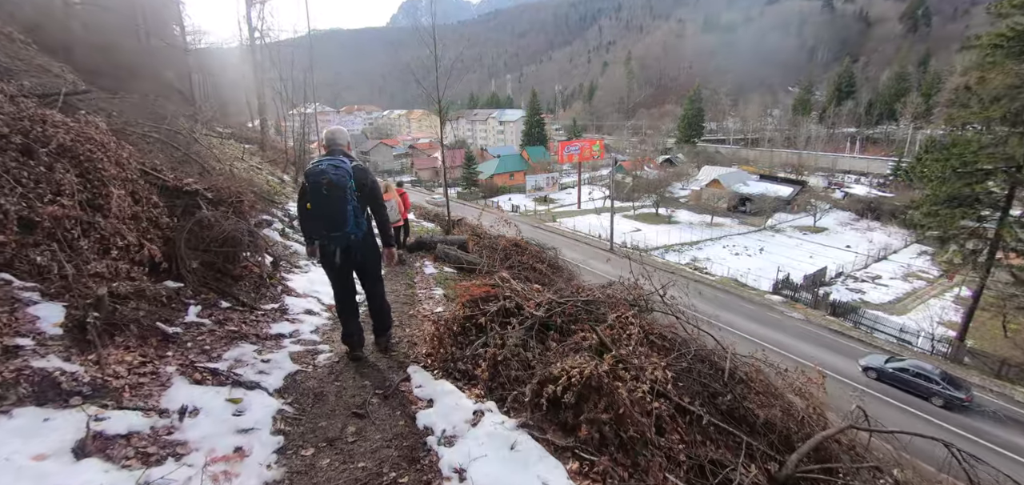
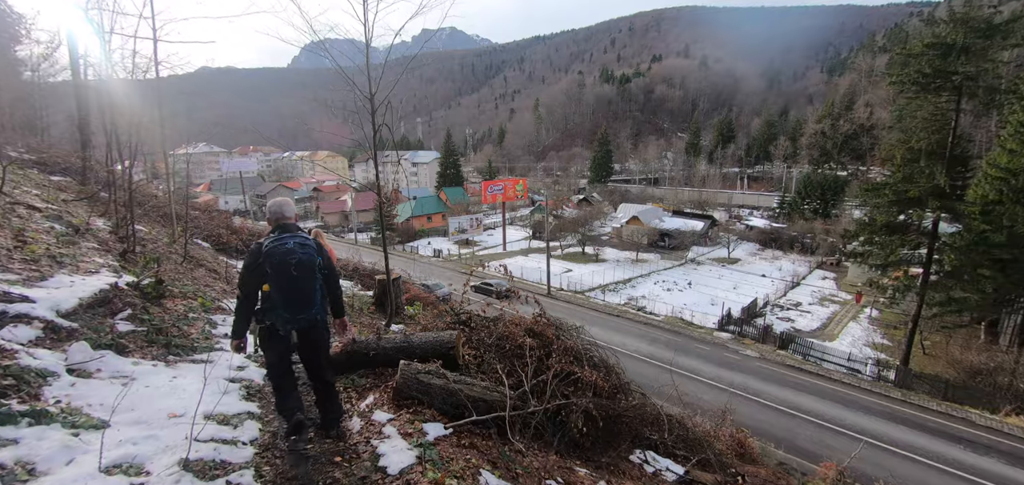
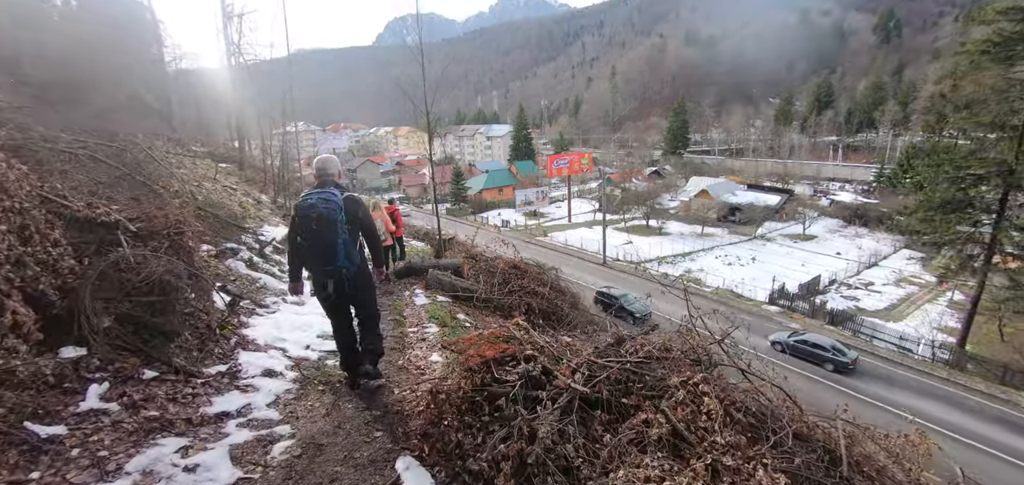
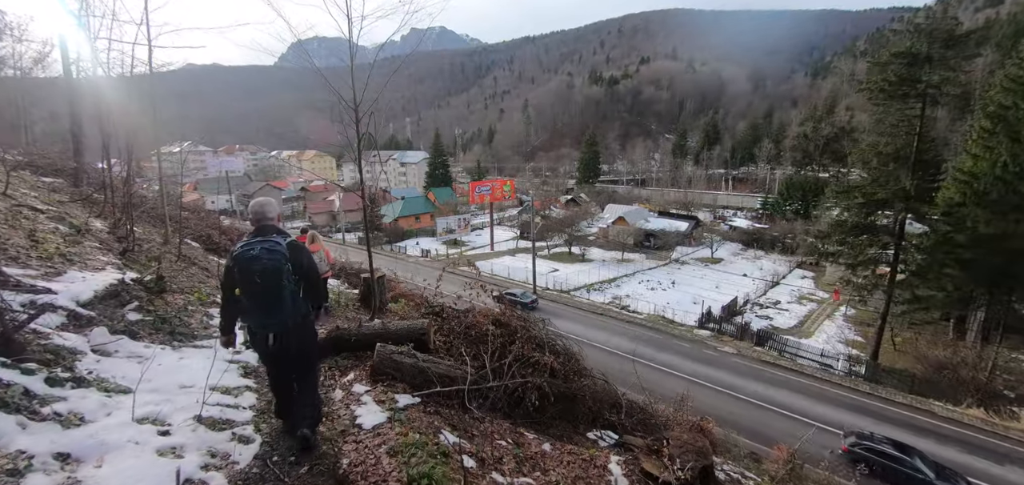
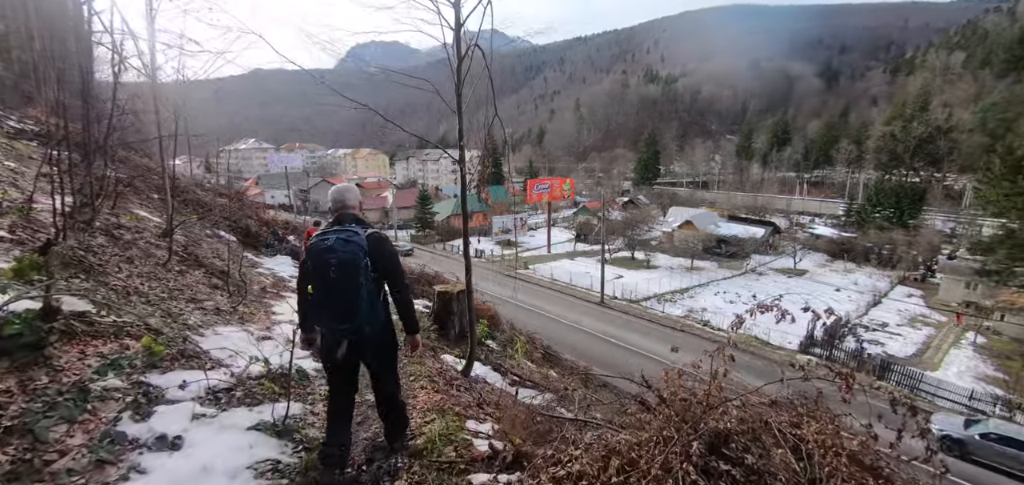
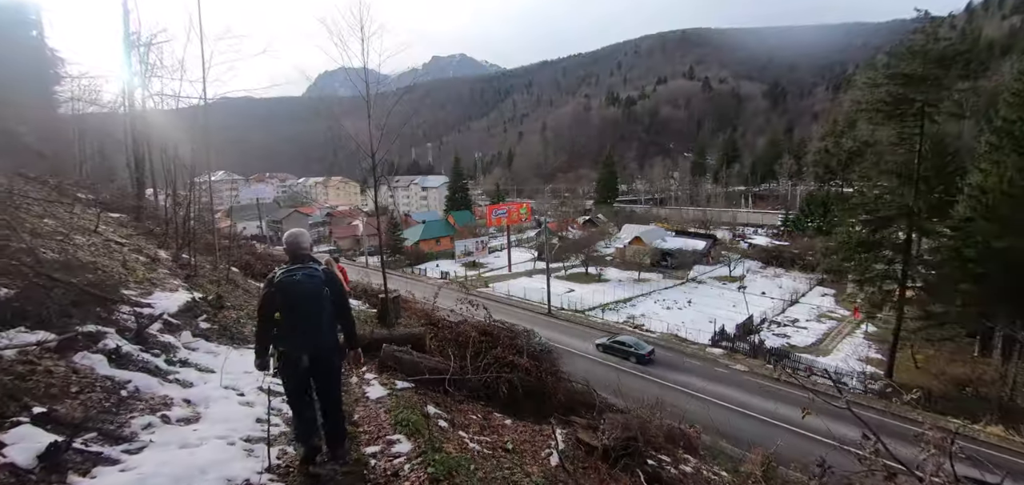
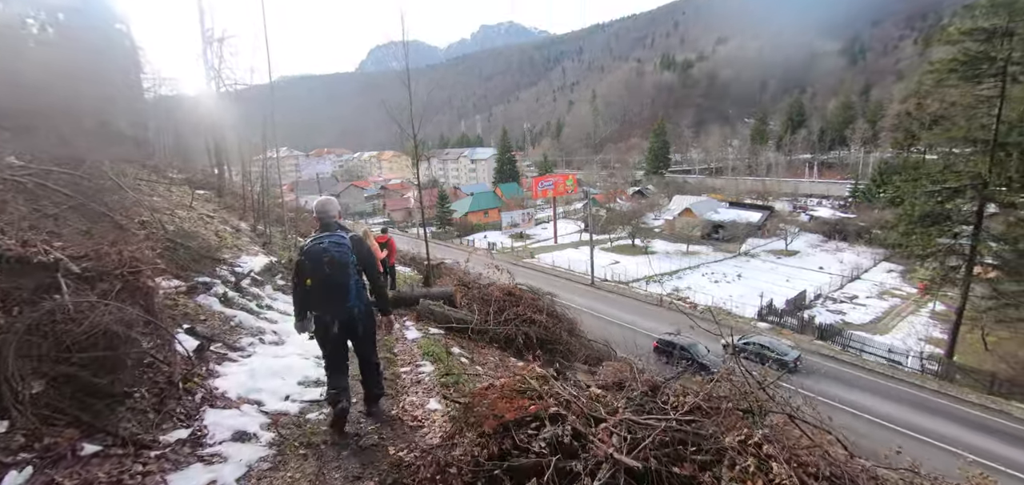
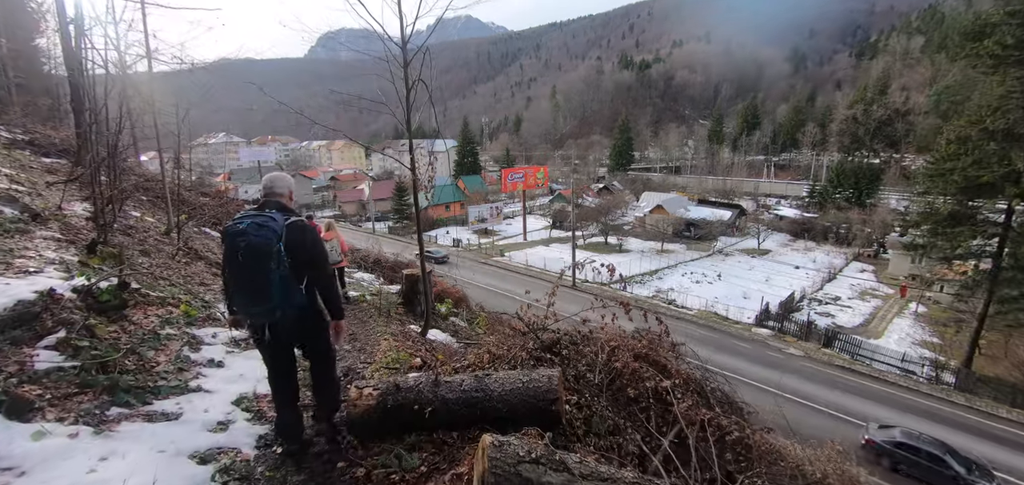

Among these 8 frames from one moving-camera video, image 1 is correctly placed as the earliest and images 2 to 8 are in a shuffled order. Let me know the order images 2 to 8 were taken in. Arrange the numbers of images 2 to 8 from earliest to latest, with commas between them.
3, 7, 6, 4, 2, 8, 5
